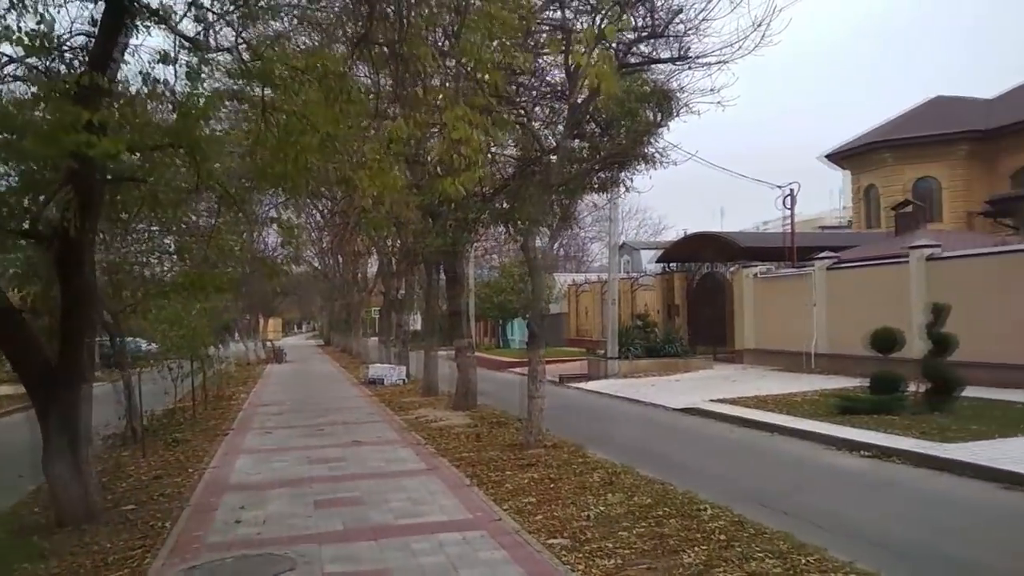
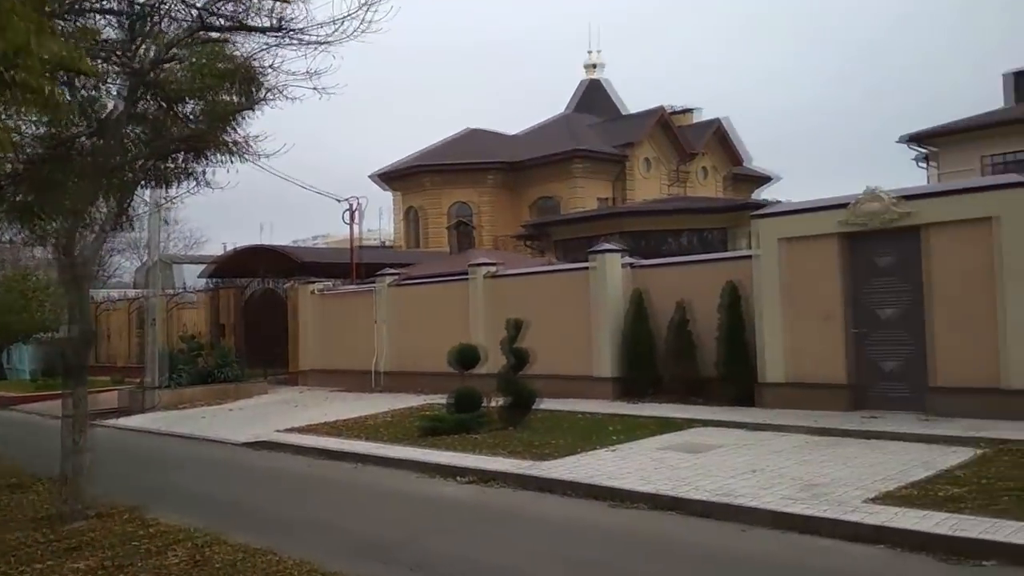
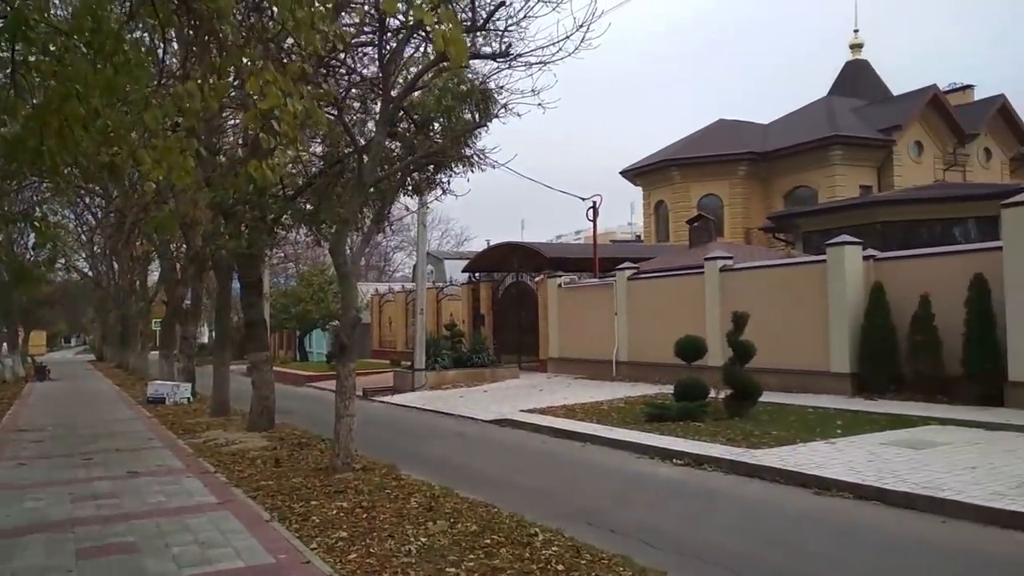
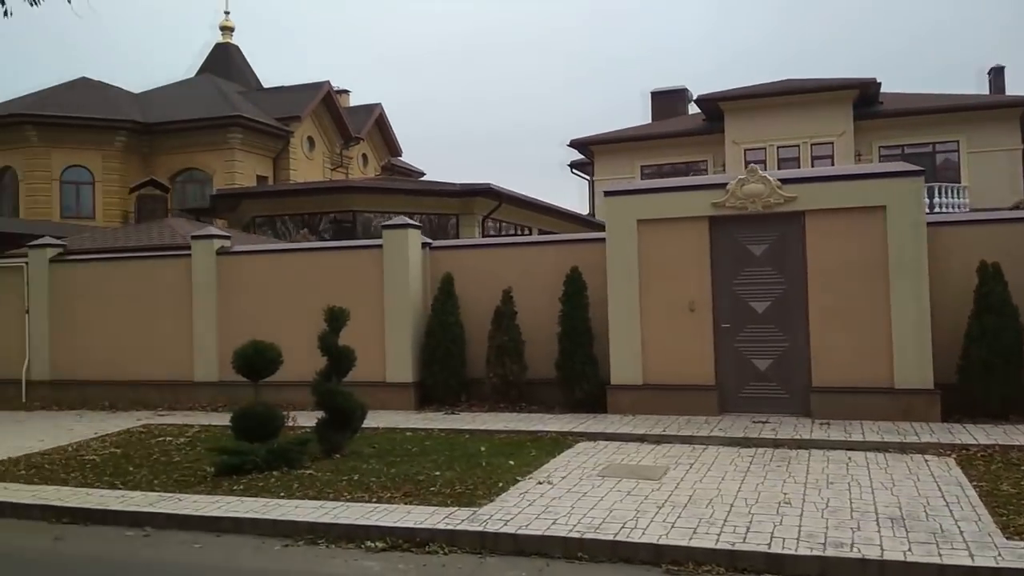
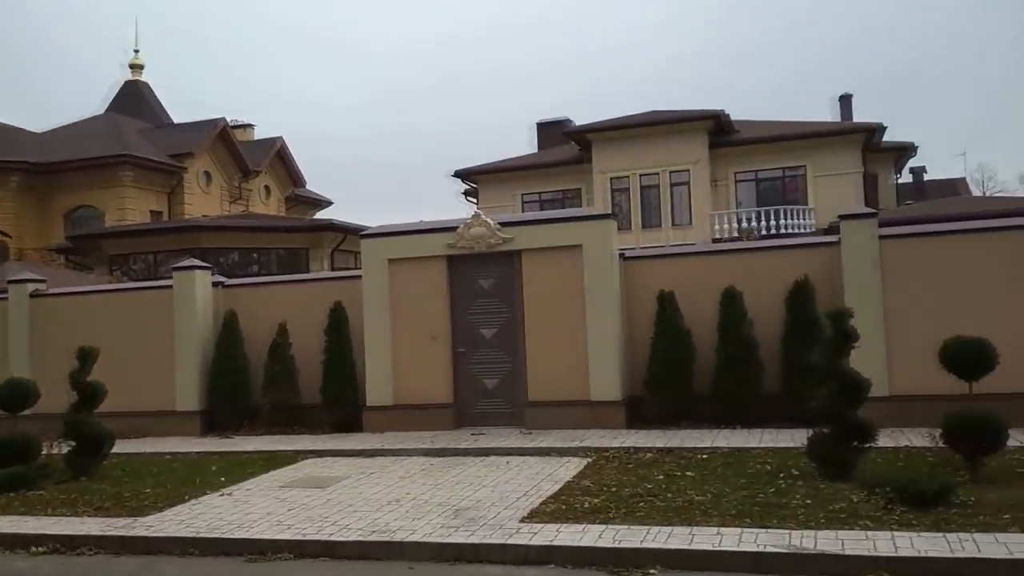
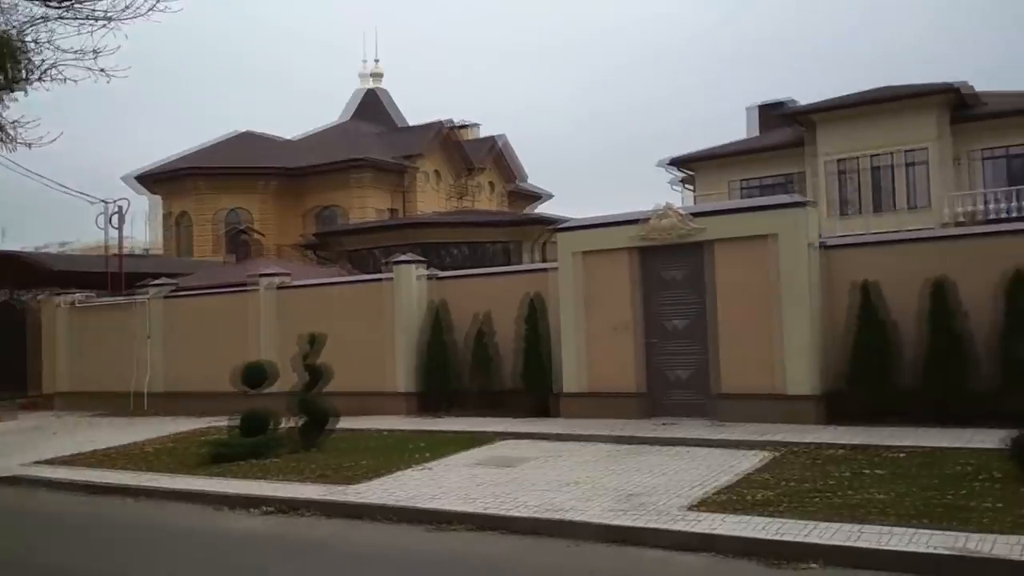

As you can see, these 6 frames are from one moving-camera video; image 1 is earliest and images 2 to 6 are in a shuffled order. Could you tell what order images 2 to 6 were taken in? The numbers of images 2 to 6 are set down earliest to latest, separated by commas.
3, 2, 6, 5, 4
